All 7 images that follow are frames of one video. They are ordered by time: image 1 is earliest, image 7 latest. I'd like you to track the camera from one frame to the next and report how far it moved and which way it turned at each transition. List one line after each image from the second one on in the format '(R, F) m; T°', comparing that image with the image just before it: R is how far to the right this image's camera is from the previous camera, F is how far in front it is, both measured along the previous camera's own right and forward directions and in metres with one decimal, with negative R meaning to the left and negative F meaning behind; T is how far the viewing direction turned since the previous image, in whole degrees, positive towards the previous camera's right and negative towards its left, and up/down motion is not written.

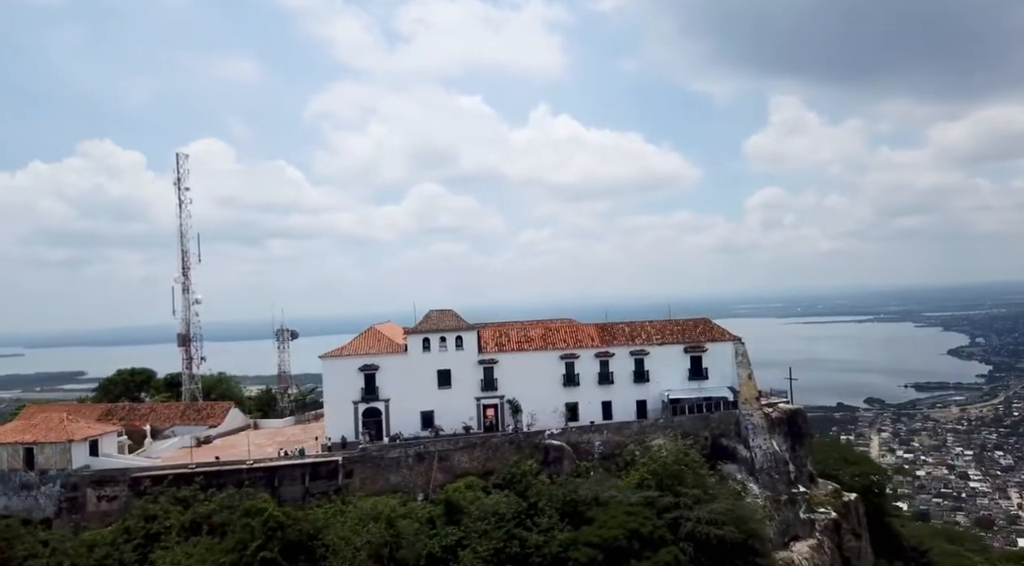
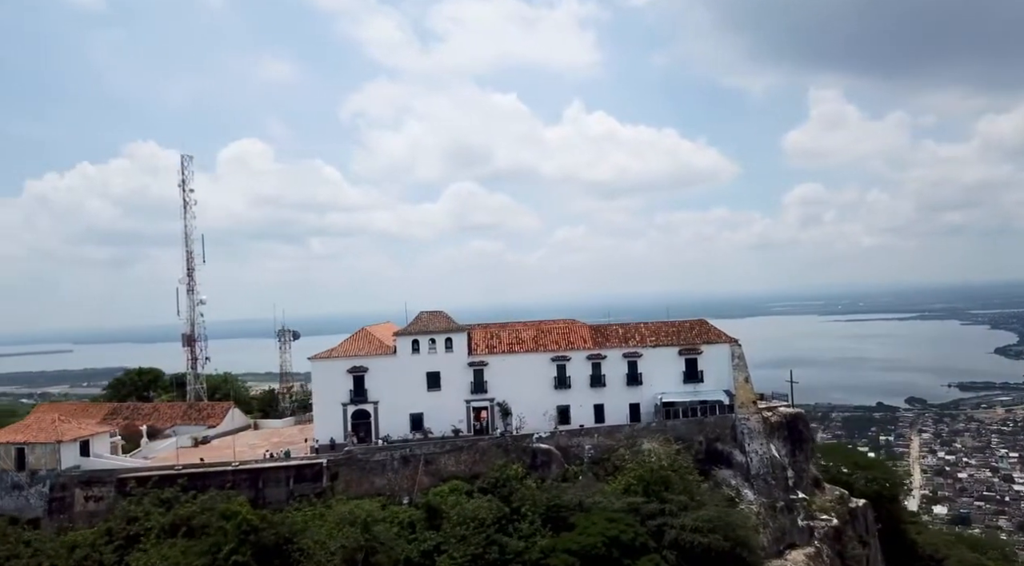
(+2.0, +0.5) m; -2°
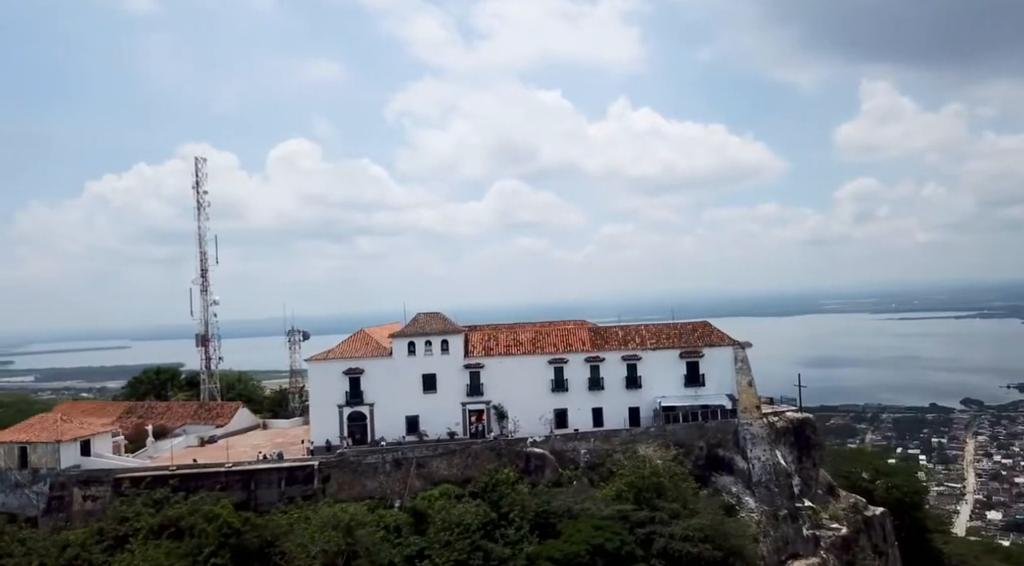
(+2.1, +0.5) m; -3°
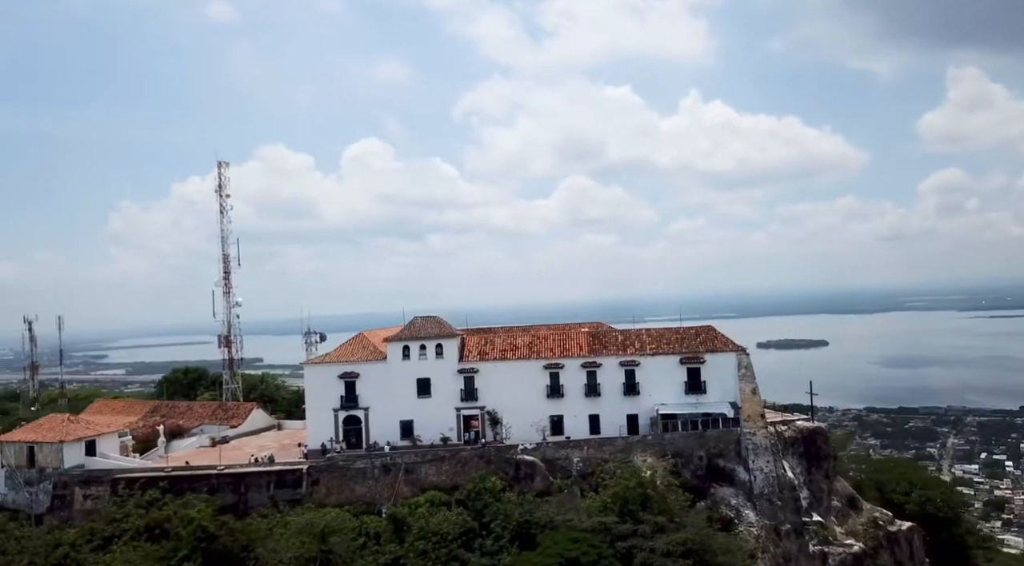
(+3.2, +0.8) m; -5°
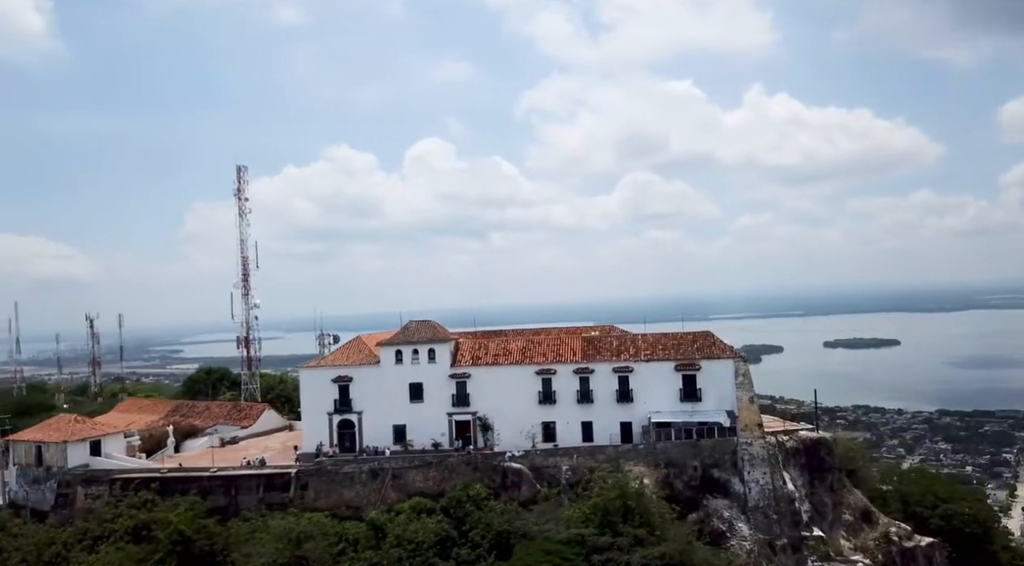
(+3.0, +0.6) m; -4°
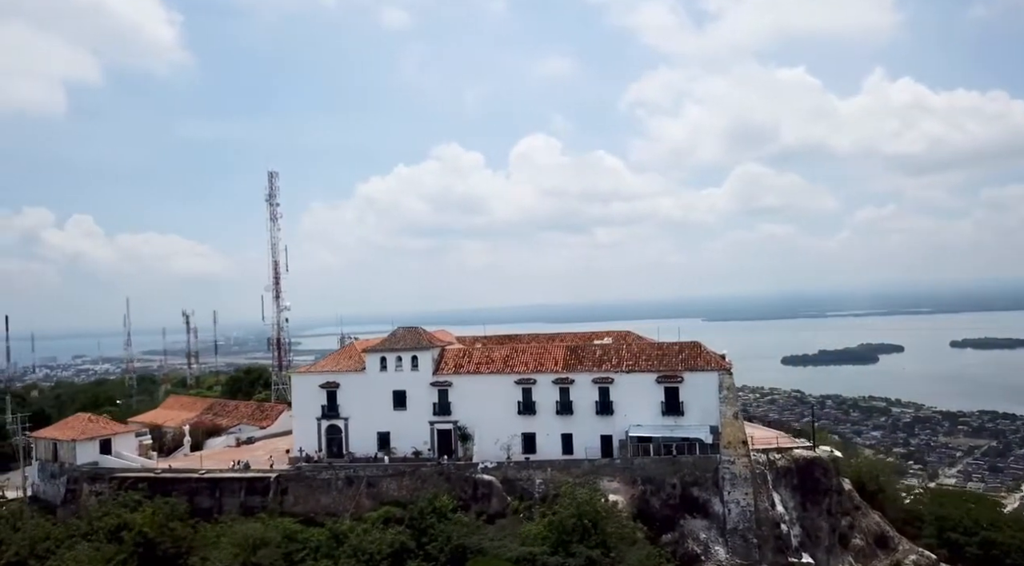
(+5.2, +1.1) m; -7°
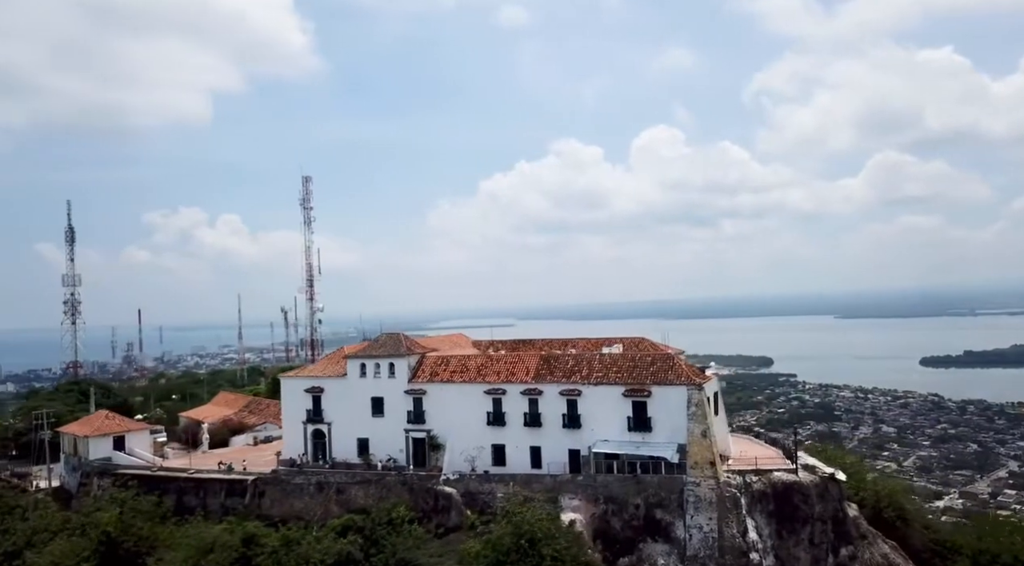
(+6.1, +1.4) m; -8°
